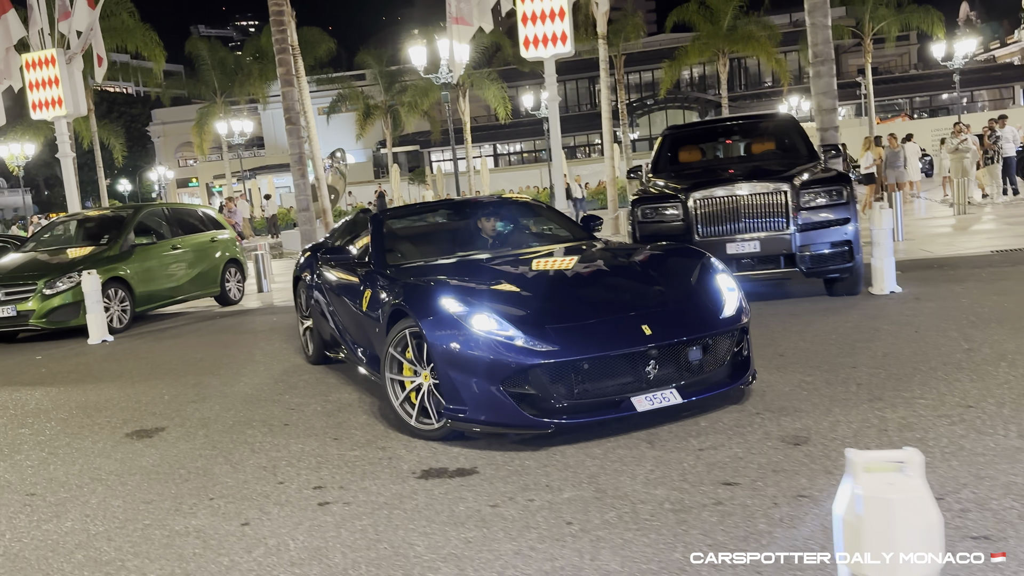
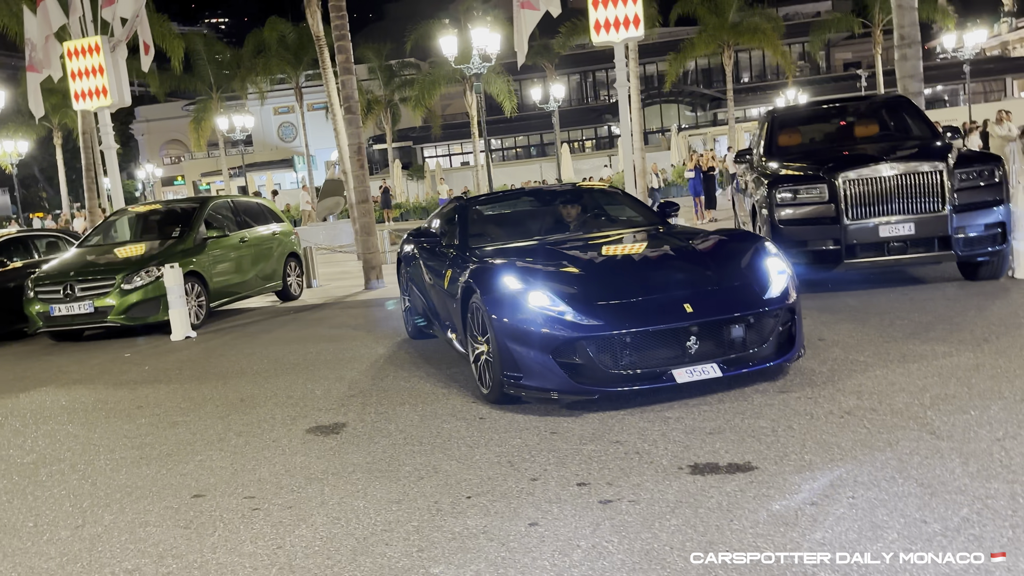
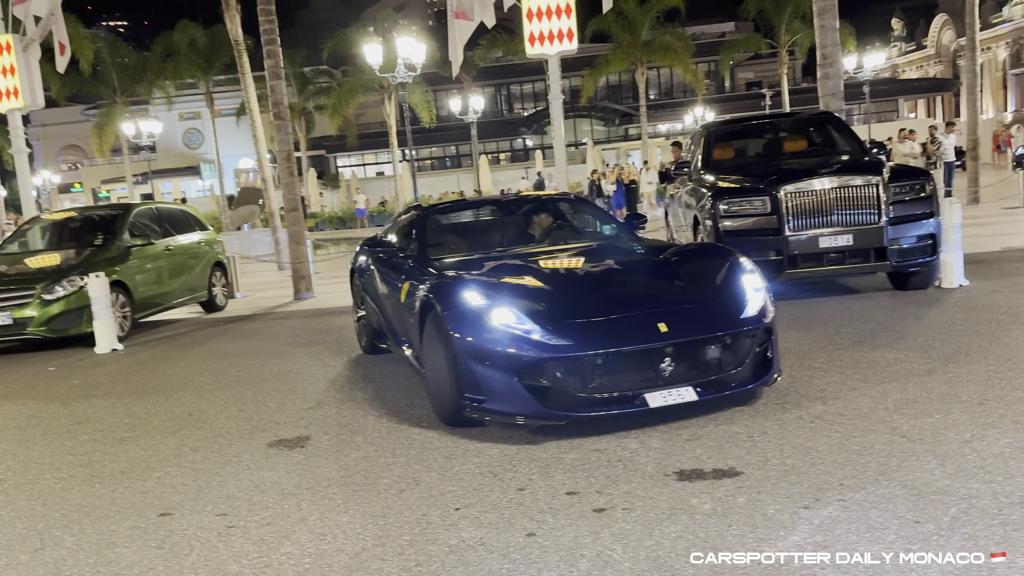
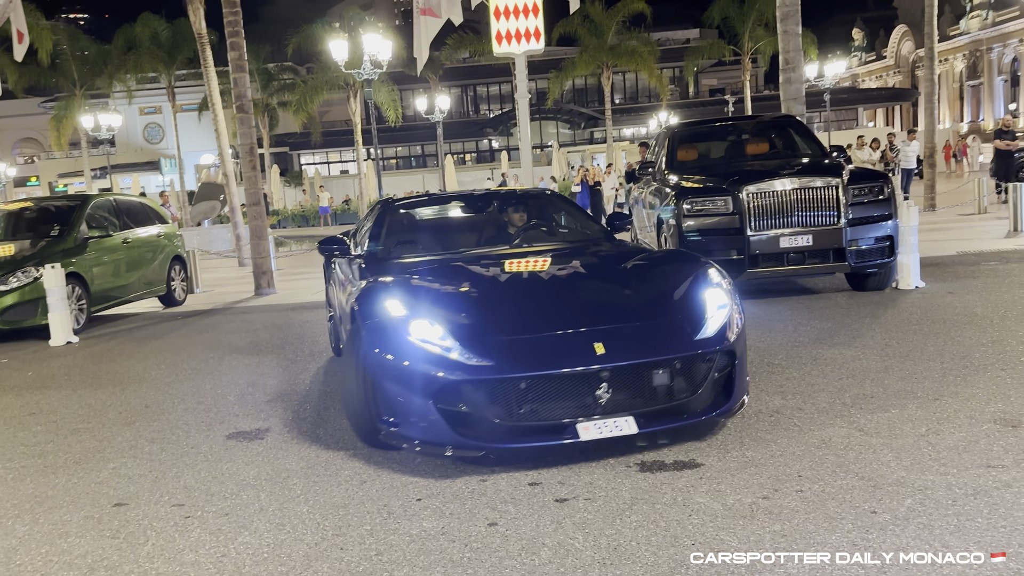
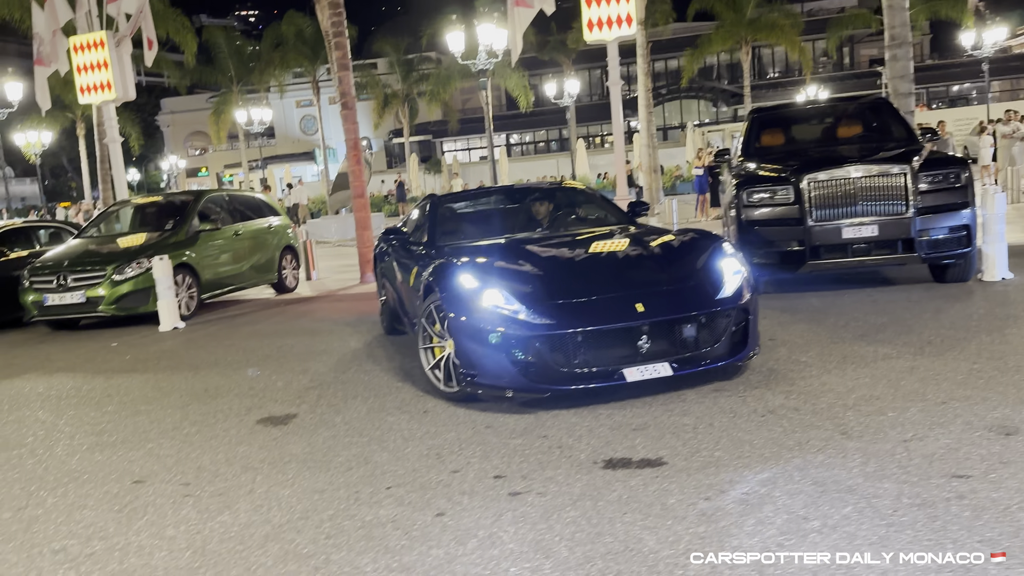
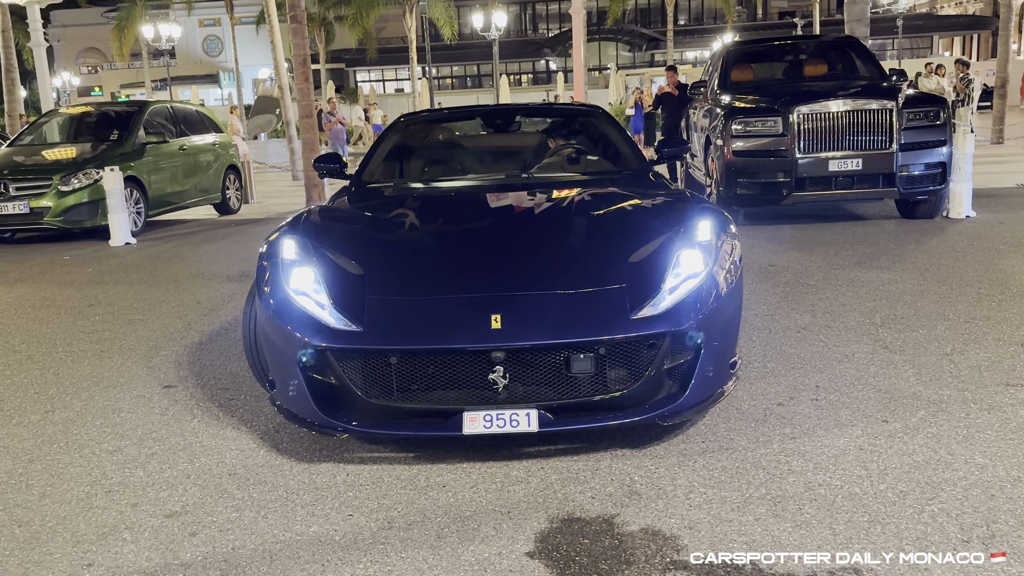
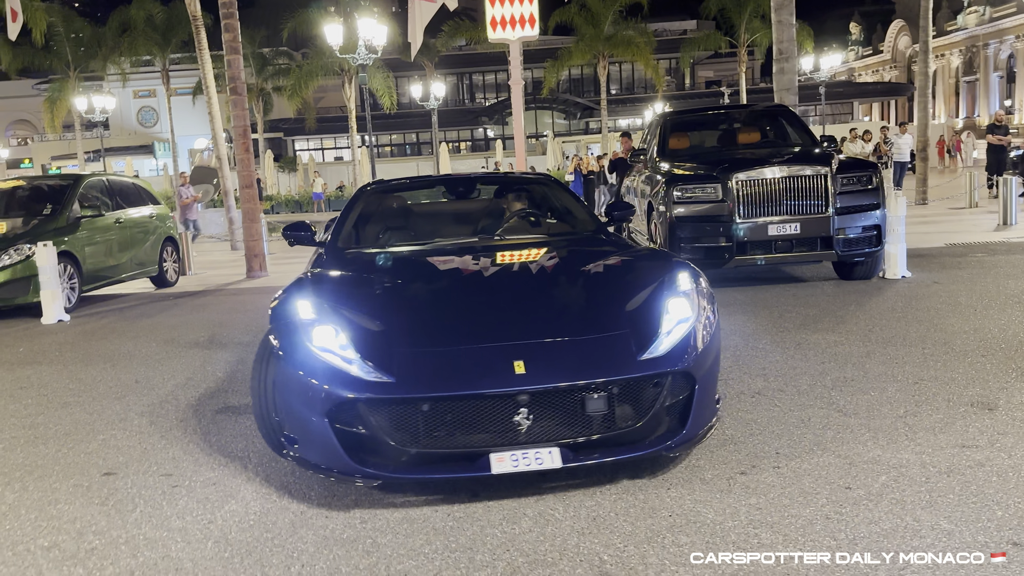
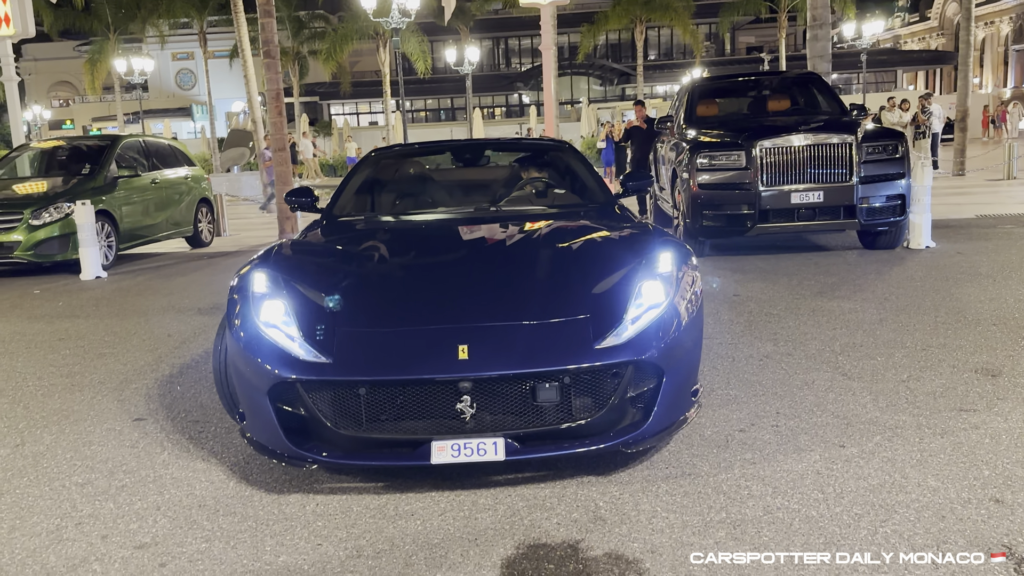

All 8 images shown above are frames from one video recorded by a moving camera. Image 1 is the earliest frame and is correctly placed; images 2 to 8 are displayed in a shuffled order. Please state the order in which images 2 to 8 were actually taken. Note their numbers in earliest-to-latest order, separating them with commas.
5, 2, 3, 4, 7, 8, 6
